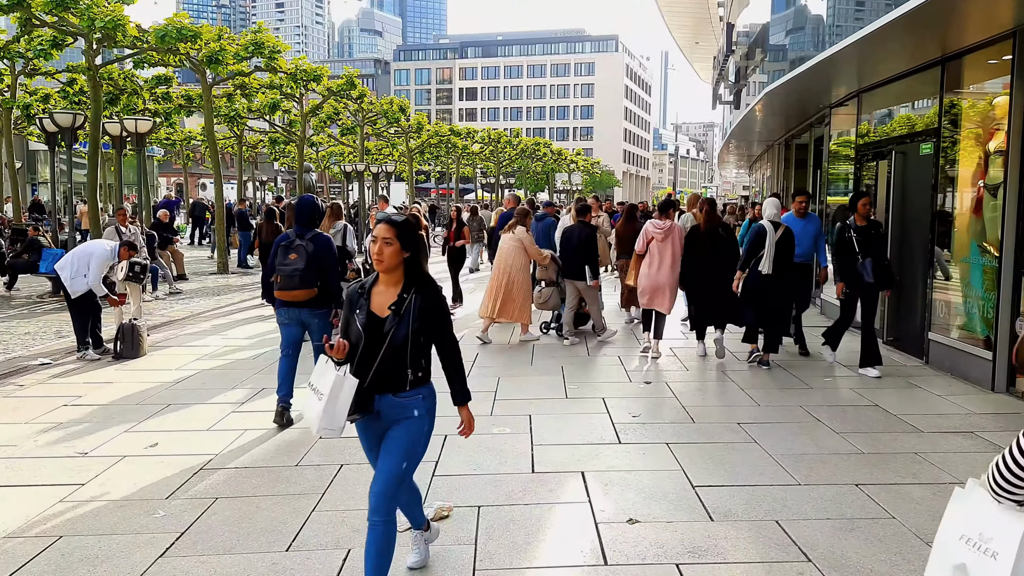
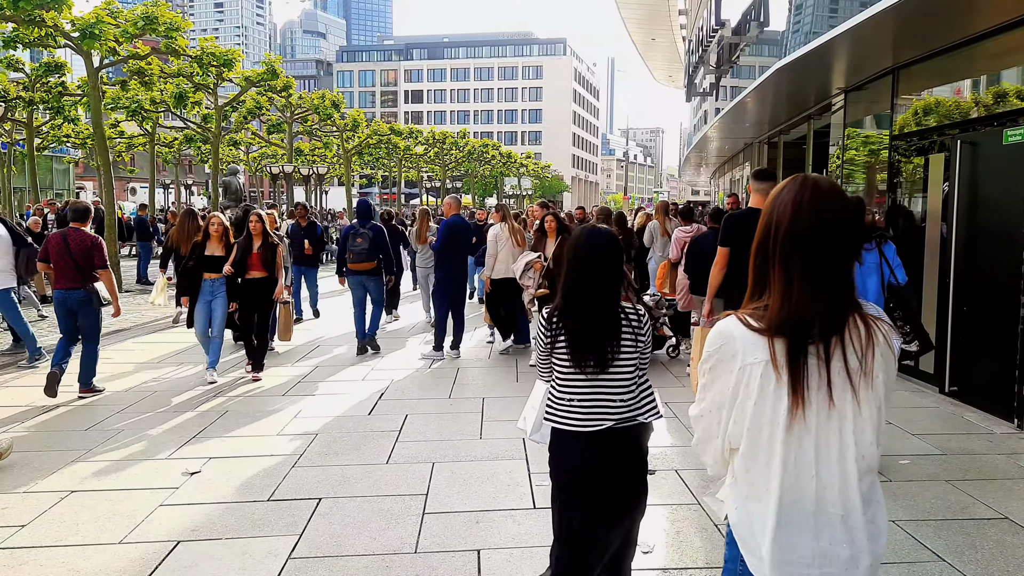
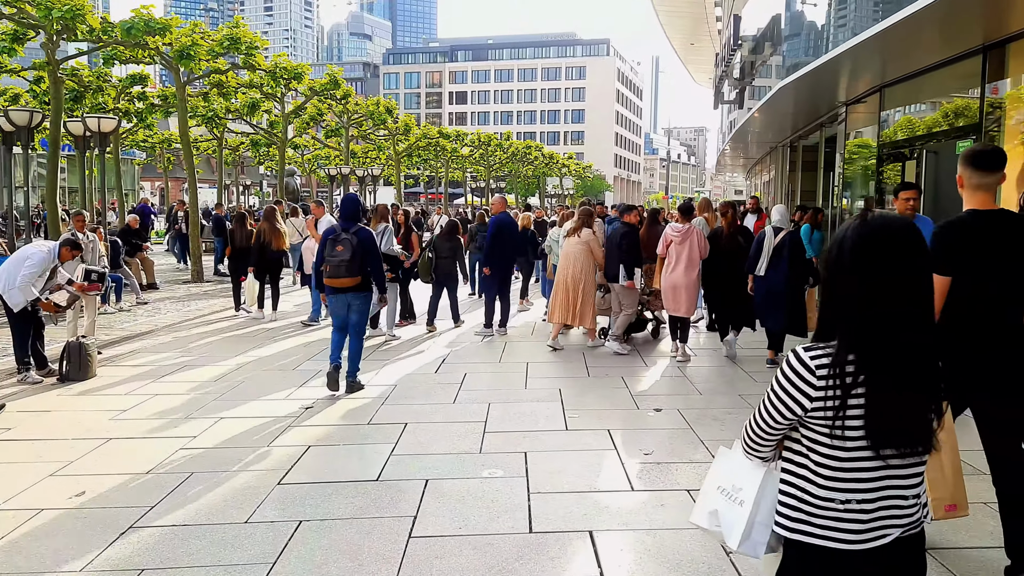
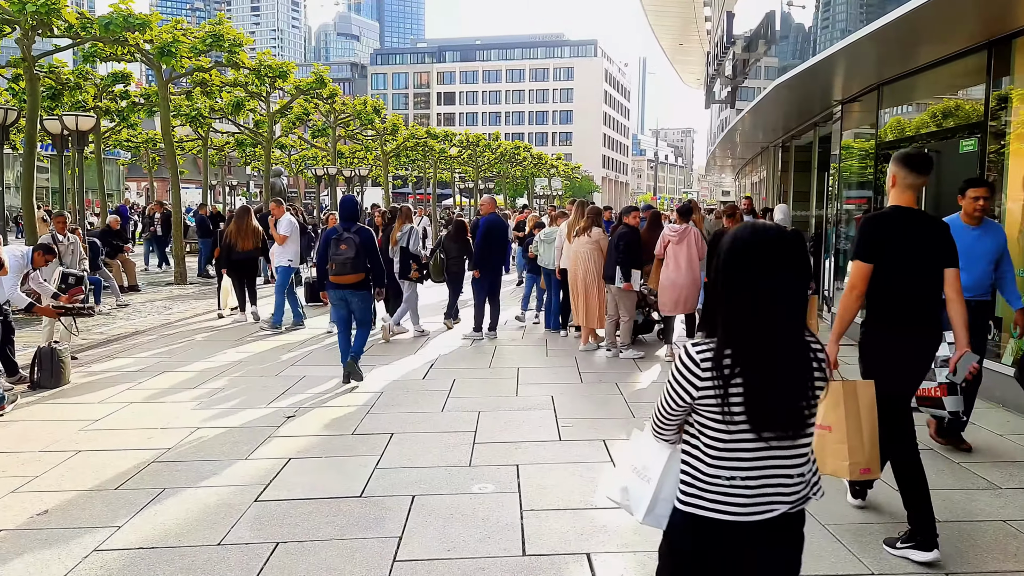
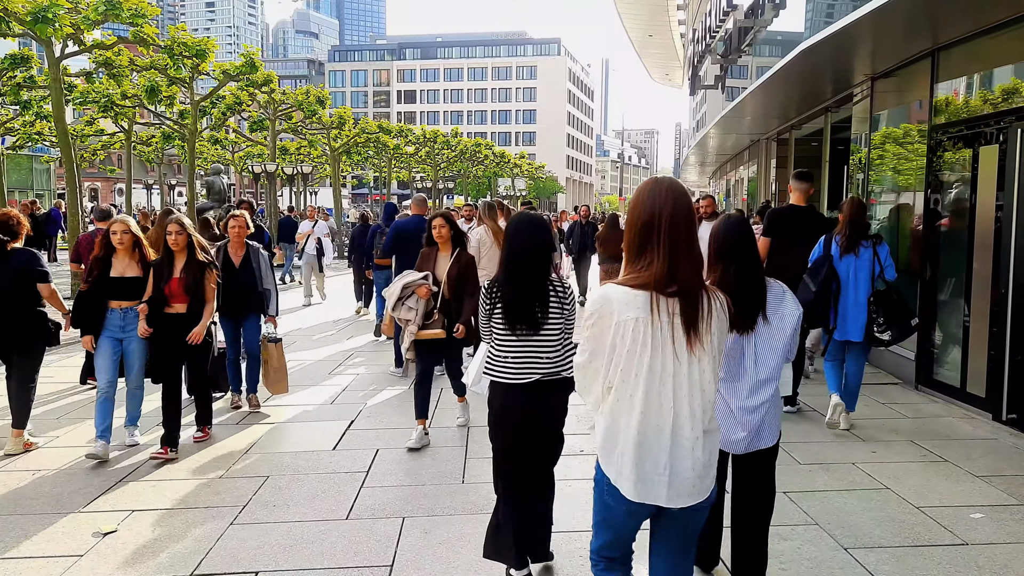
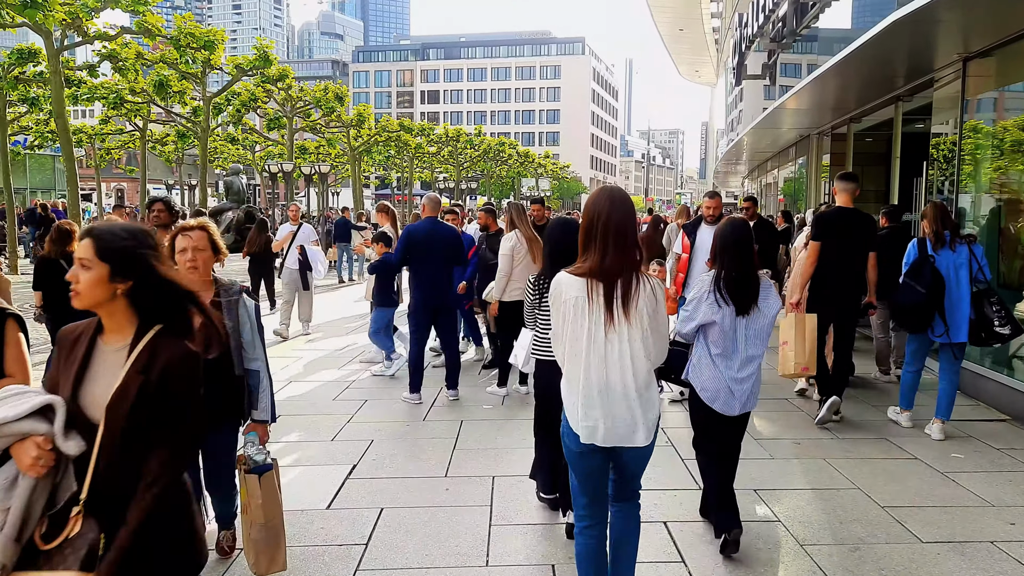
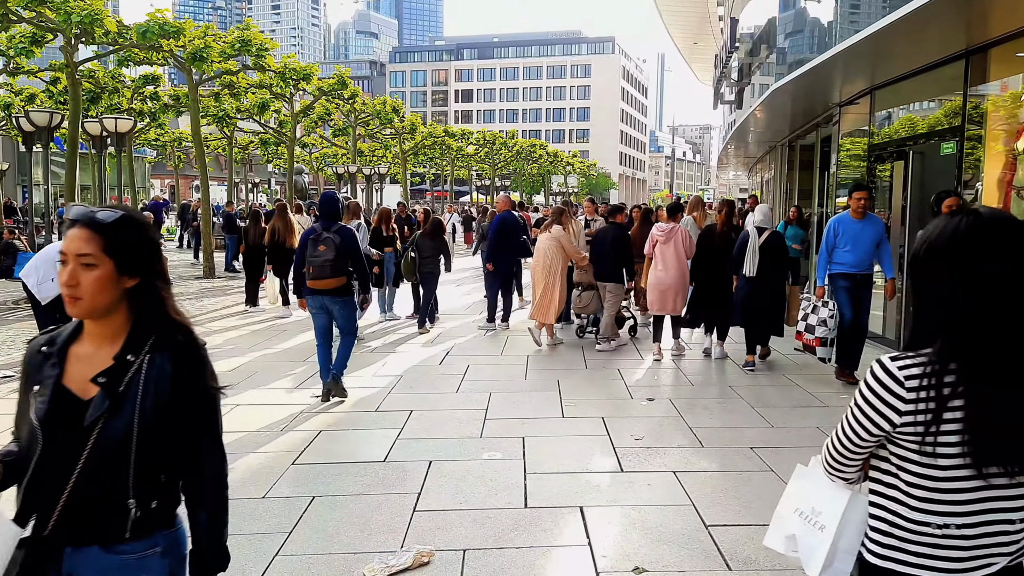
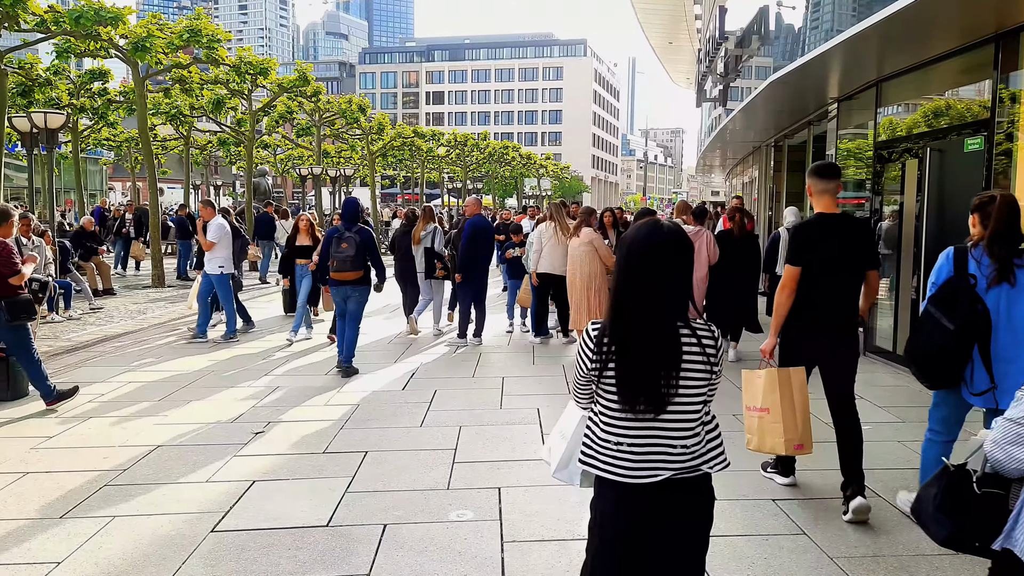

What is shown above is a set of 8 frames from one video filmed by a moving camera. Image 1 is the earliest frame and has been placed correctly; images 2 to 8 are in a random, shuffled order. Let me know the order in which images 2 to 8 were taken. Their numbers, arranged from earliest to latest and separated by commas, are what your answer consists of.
7, 3, 4, 8, 2, 5, 6
